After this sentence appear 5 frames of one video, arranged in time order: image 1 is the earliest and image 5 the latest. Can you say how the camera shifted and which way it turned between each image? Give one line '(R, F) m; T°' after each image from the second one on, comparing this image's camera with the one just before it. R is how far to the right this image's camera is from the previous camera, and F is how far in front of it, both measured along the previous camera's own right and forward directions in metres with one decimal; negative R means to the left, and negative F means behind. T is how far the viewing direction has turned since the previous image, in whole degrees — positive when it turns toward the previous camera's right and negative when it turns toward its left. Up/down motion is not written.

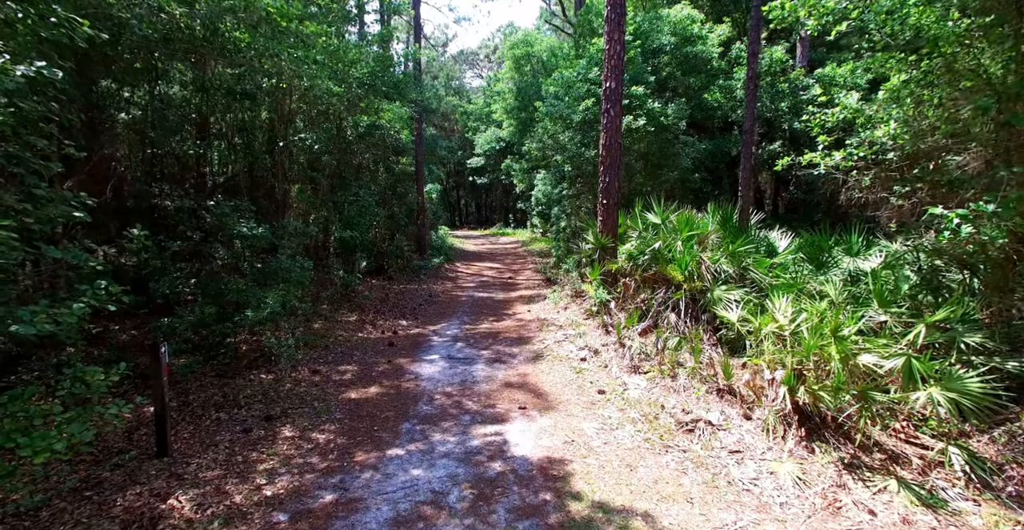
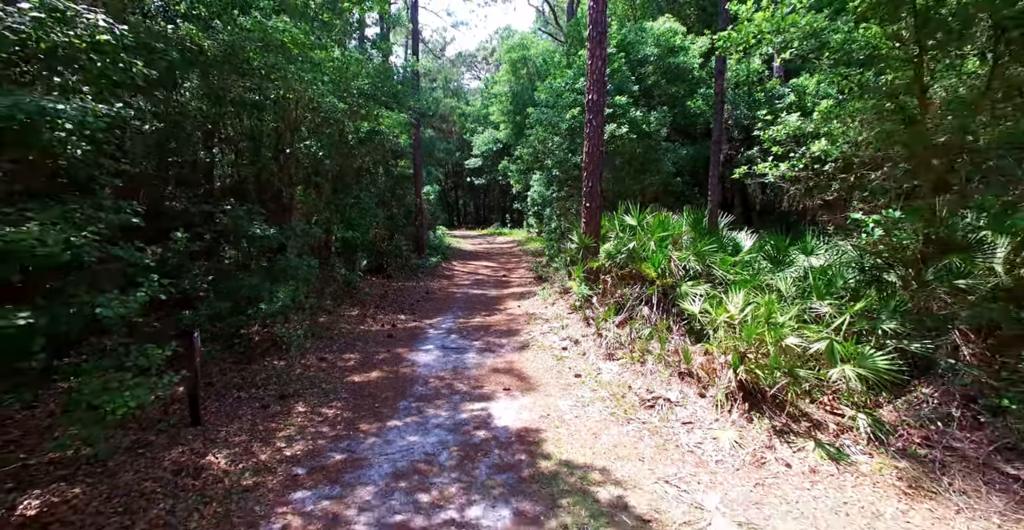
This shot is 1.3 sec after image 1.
(+0.2, -0.7) m; 0°
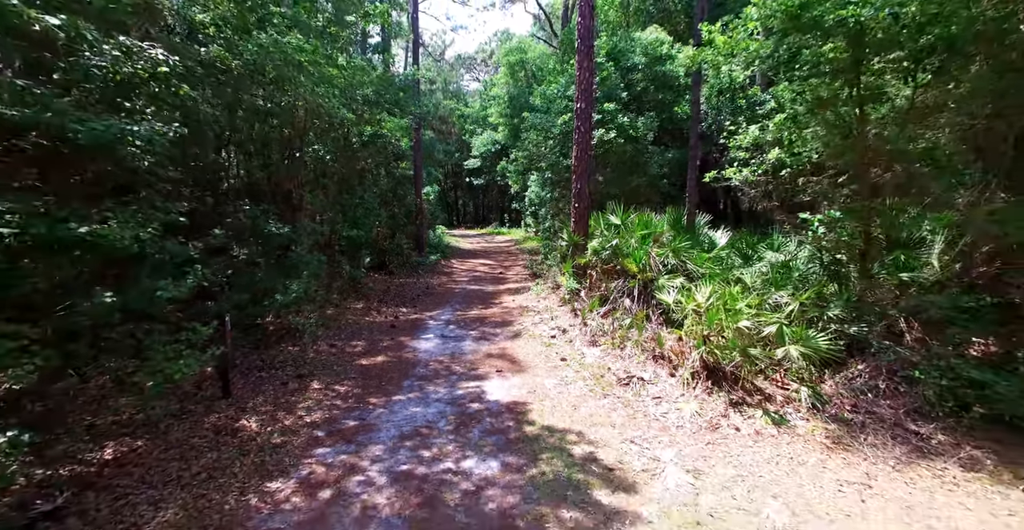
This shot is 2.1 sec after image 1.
(+0.1, -0.7) m; 0°
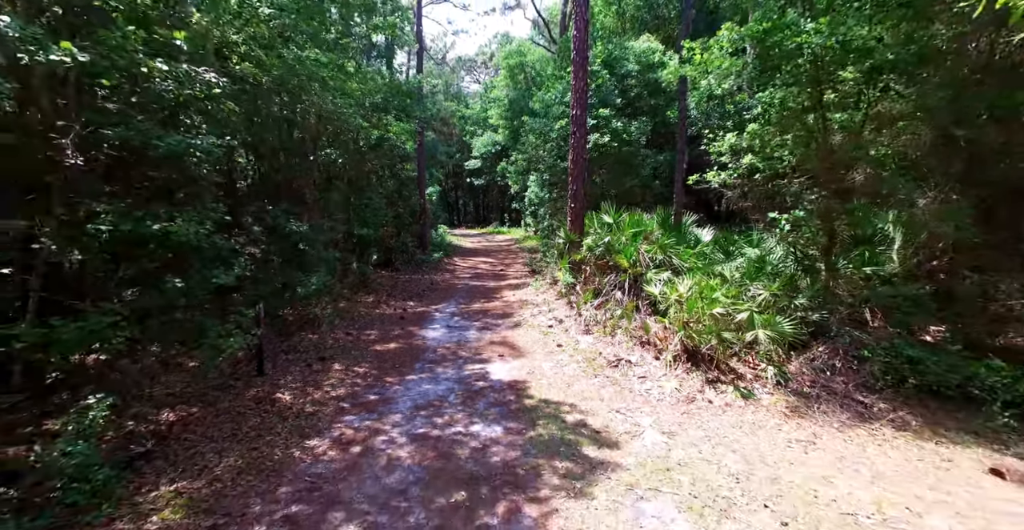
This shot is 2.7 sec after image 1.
(0.0, -0.7) m; 0°
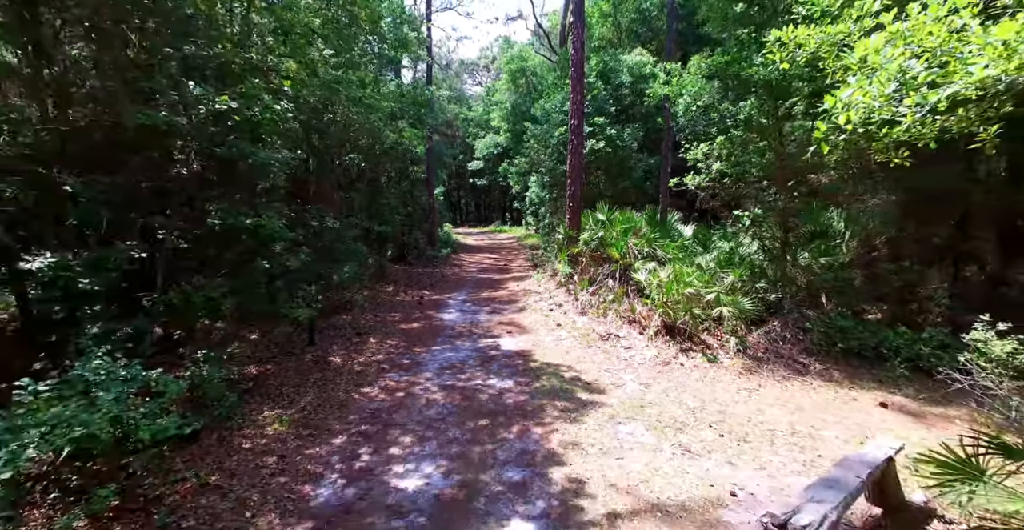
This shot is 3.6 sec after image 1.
(-0.1, -1.3) m; 0°
